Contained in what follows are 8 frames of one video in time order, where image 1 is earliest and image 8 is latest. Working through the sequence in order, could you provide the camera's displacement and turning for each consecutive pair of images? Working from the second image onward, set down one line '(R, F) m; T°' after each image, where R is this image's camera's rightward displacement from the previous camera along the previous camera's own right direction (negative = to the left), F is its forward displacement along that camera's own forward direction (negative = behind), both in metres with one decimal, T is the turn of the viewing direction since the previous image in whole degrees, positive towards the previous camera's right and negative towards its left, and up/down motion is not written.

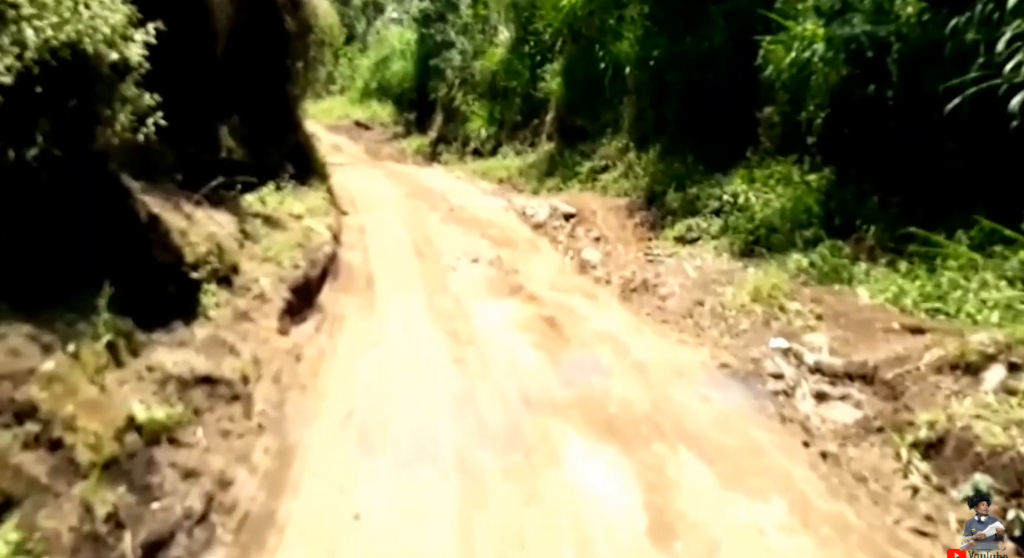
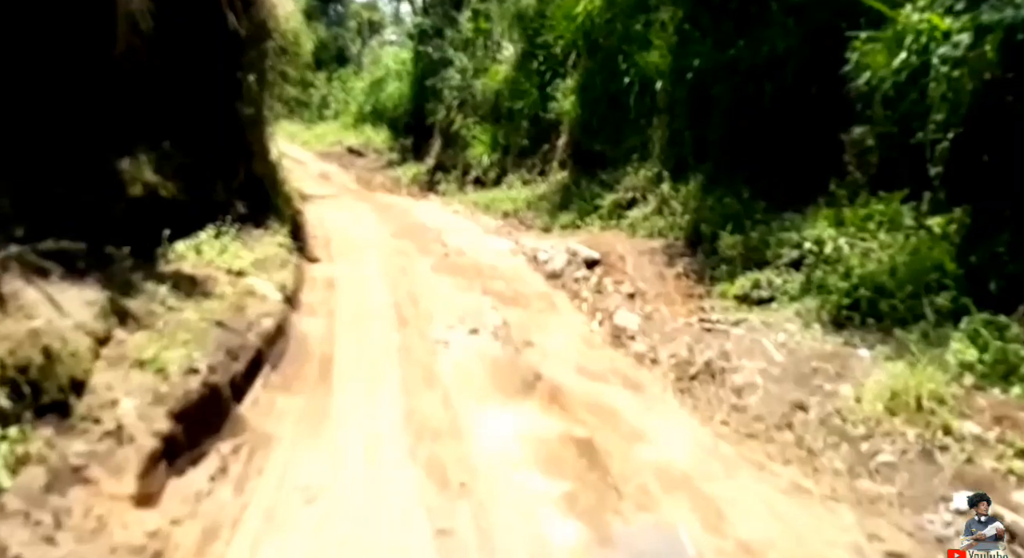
(-0.1, +1.9) m; 0°
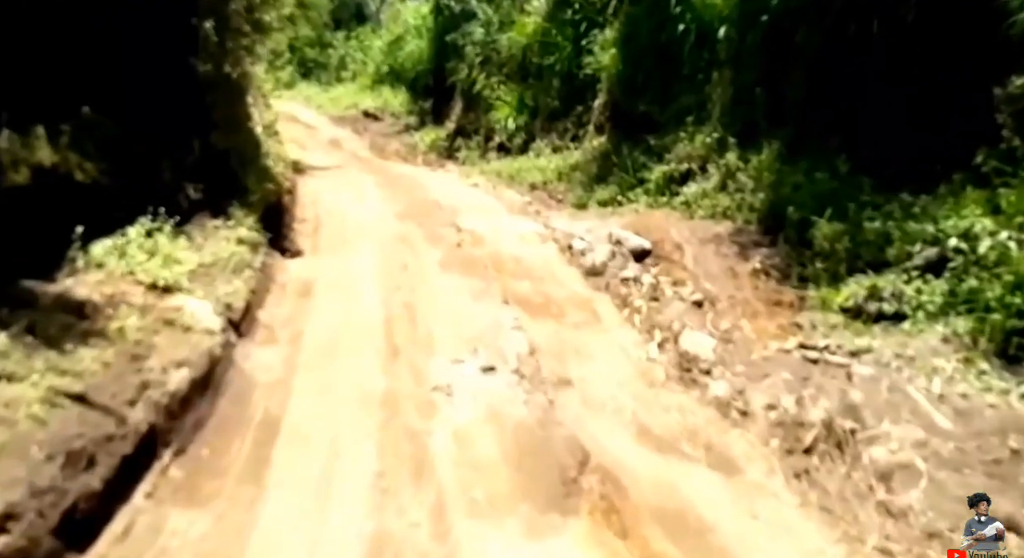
(0.0, +1.6) m; -2°
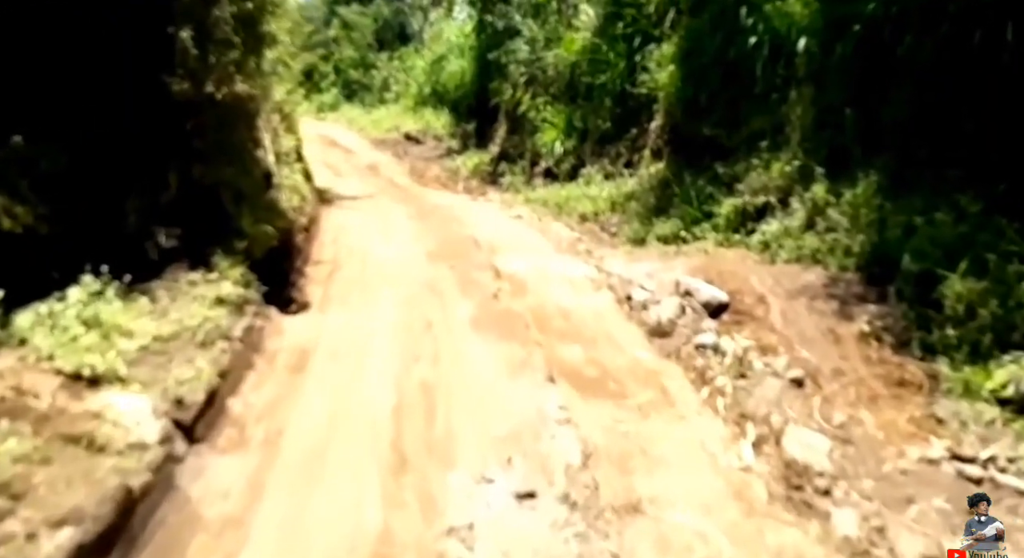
(0.0, +1.1) m; -4°
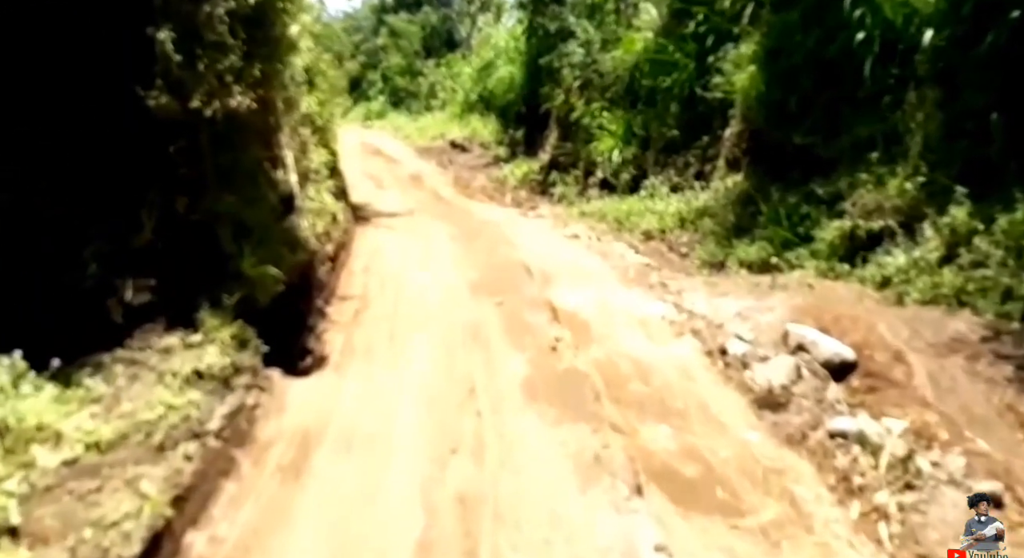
(-0.1, +1.1) m; -4°
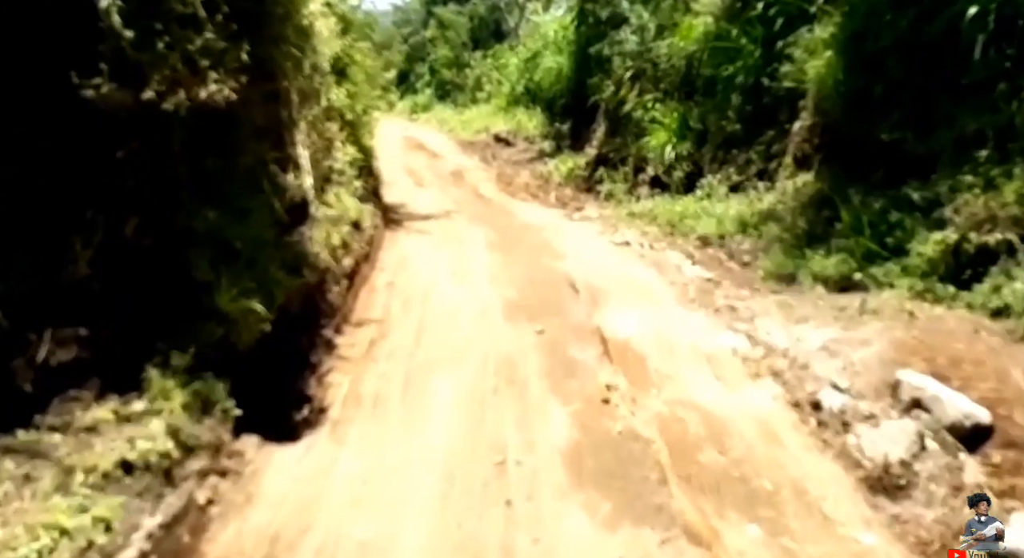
(0.0, +0.8) m; -4°
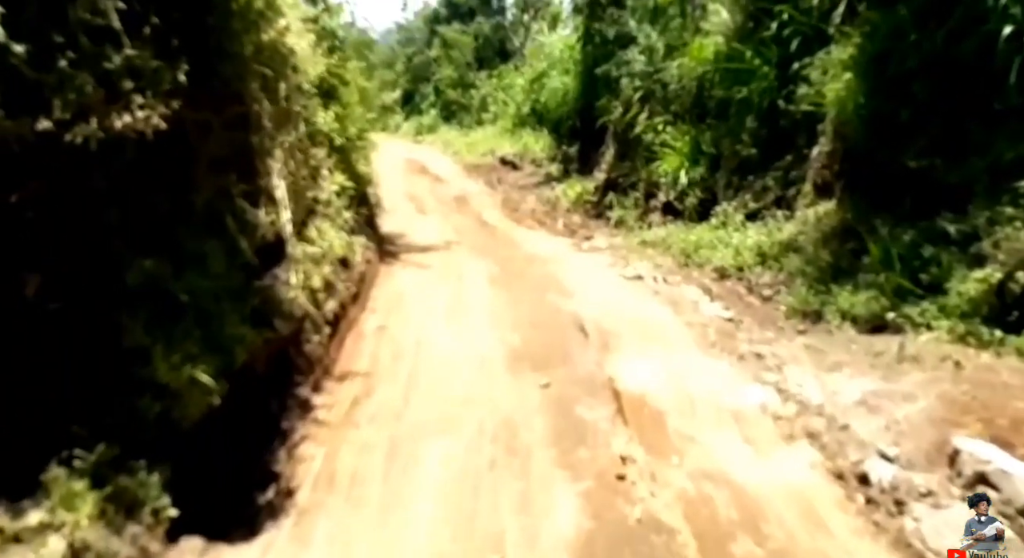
(0.0, +0.4) m; -1°
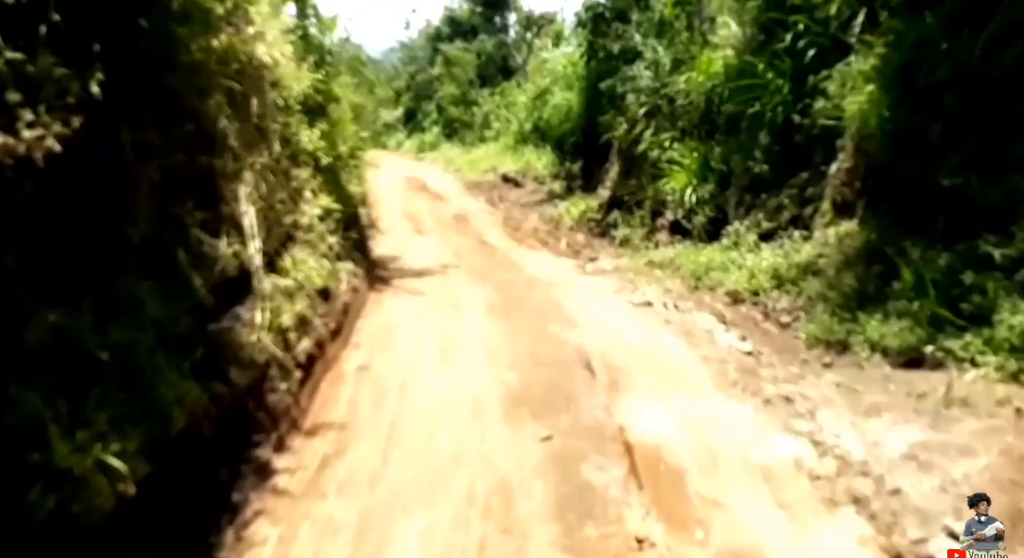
(+0.1, +0.6) m; 0°
